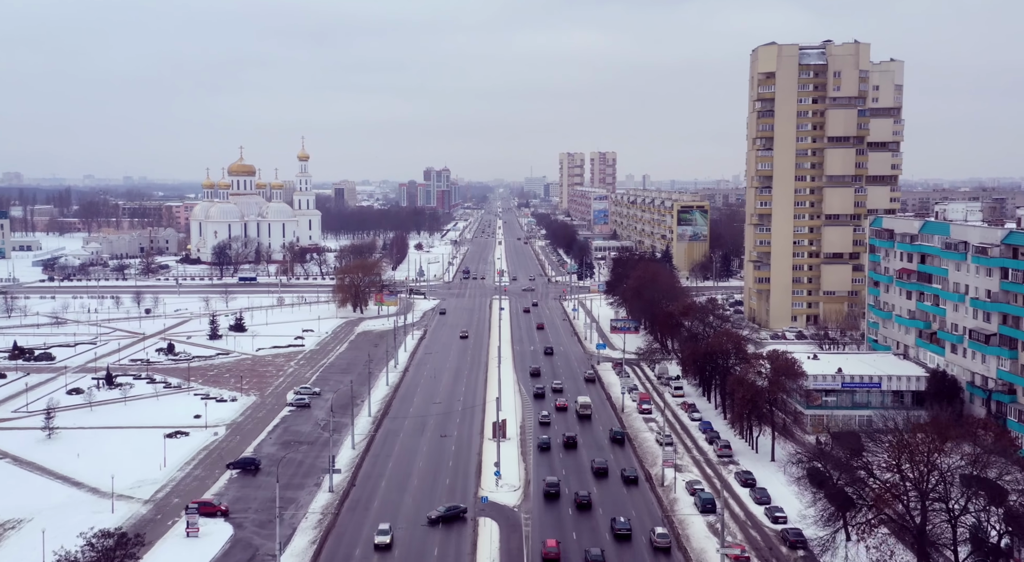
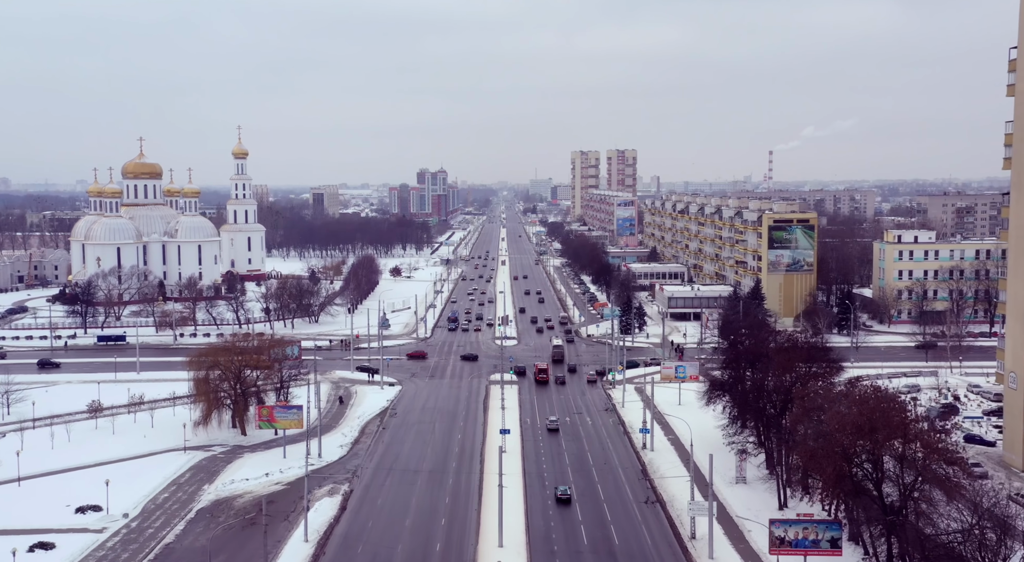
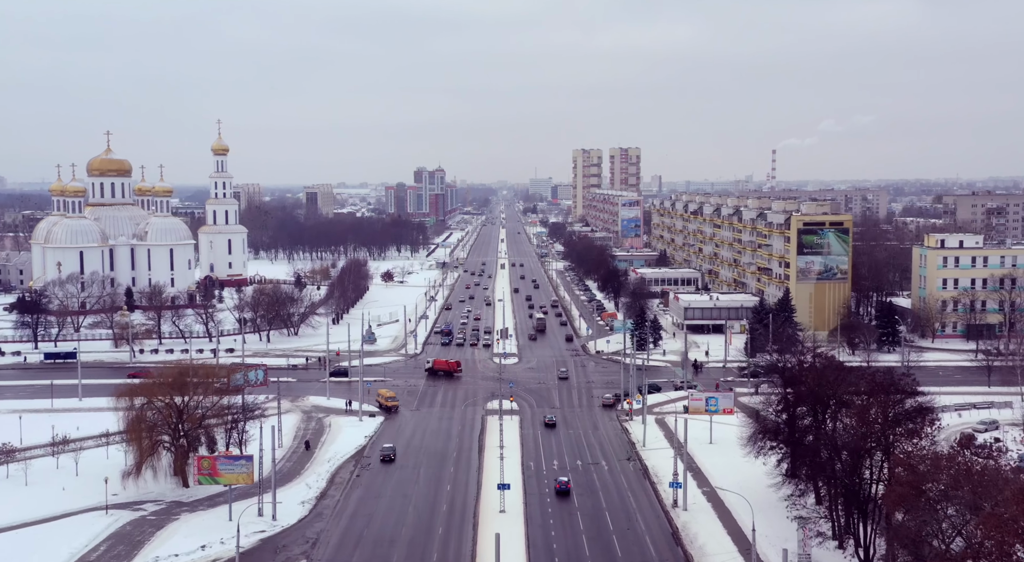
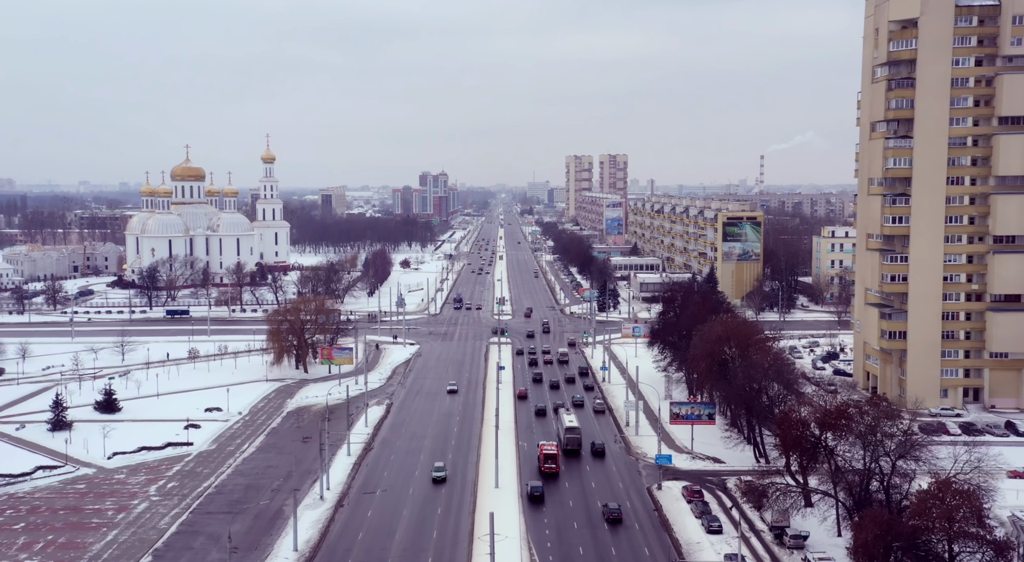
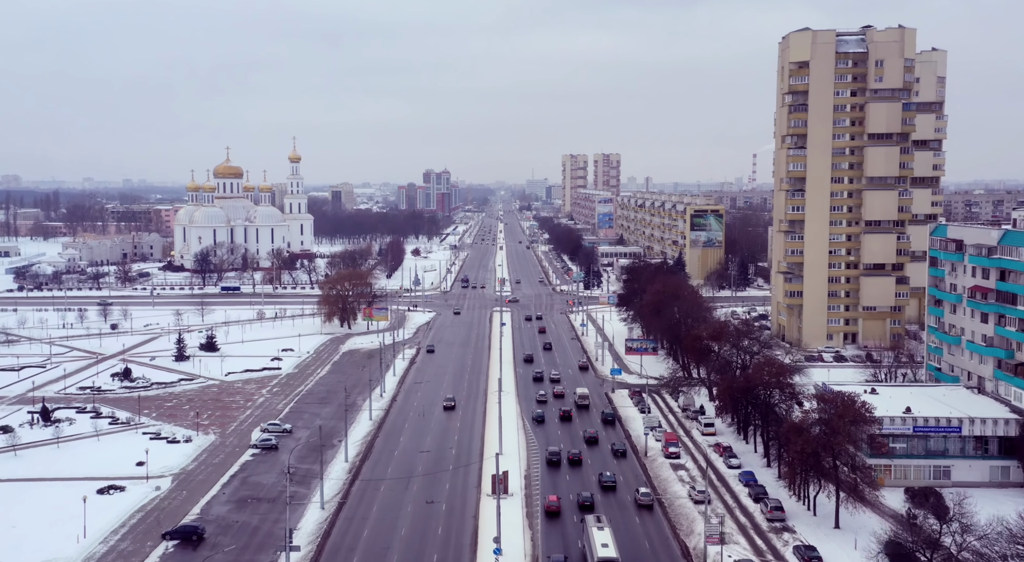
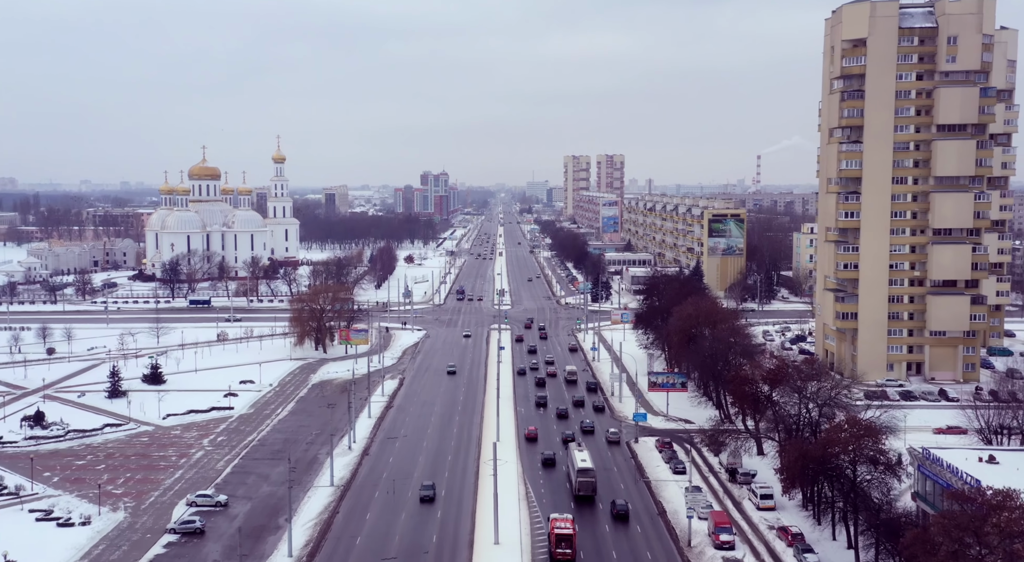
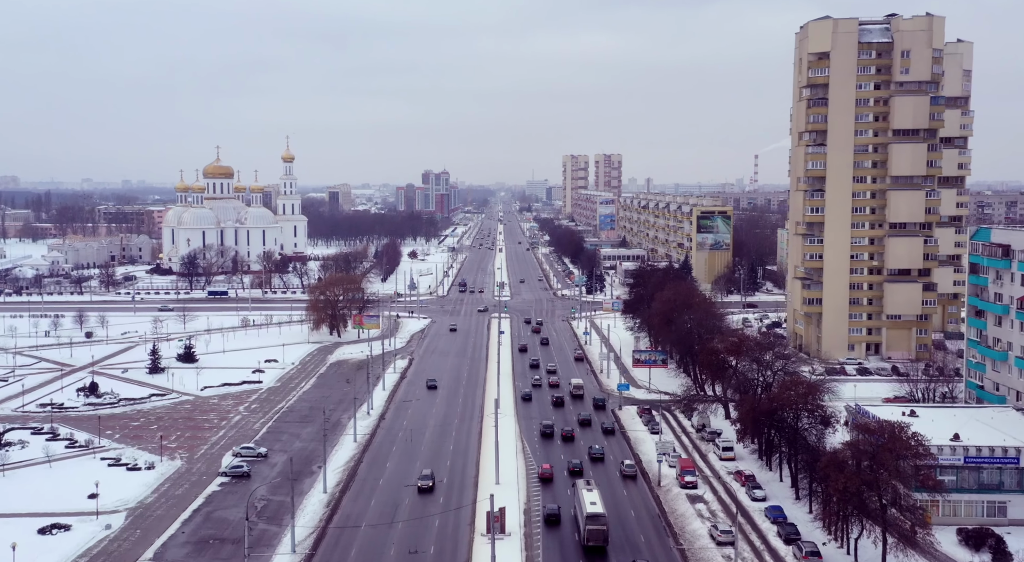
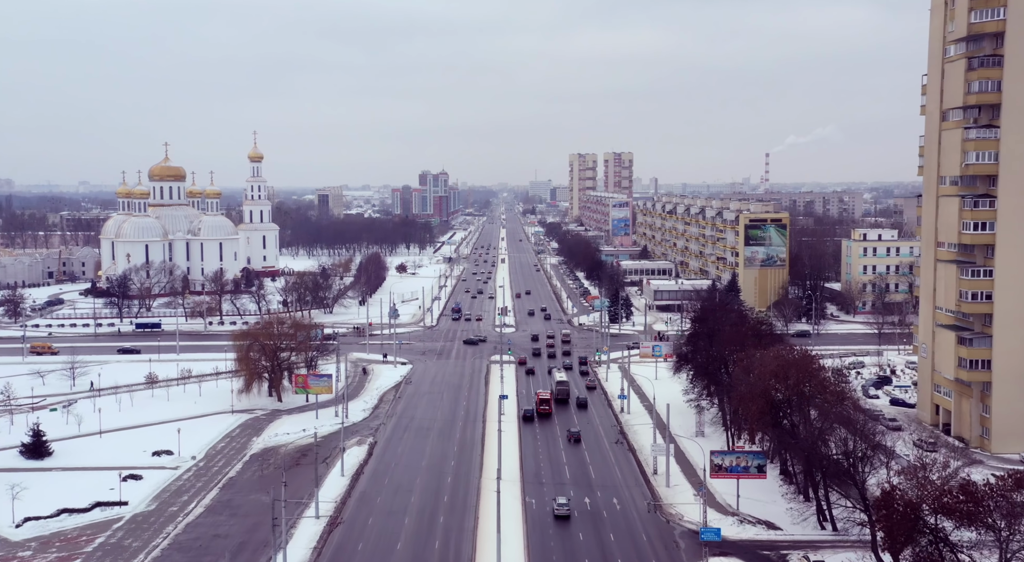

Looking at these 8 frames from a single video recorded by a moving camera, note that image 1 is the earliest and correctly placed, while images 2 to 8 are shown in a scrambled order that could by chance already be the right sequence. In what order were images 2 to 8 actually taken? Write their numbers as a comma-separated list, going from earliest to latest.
5, 7, 6, 4, 8, 2, 3
